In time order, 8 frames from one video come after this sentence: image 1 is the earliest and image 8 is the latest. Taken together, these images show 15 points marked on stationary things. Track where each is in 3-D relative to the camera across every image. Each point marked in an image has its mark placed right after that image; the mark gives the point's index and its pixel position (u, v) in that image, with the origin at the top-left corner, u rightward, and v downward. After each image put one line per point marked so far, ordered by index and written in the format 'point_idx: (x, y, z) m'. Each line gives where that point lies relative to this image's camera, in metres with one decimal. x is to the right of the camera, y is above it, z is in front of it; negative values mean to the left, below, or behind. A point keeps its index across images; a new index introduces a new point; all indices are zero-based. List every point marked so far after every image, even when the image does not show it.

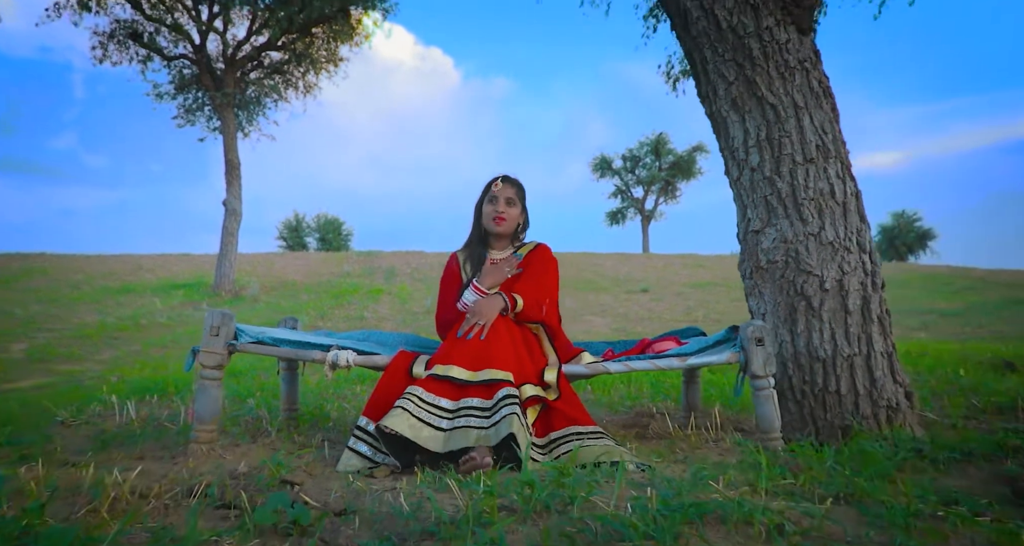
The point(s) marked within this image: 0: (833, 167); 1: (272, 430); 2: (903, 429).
0: (+1.3, +0.4, +3.1) m
1: (-1.0, -0.7, +3.2) m
2: (+1.5, -0.6, +3.0) m
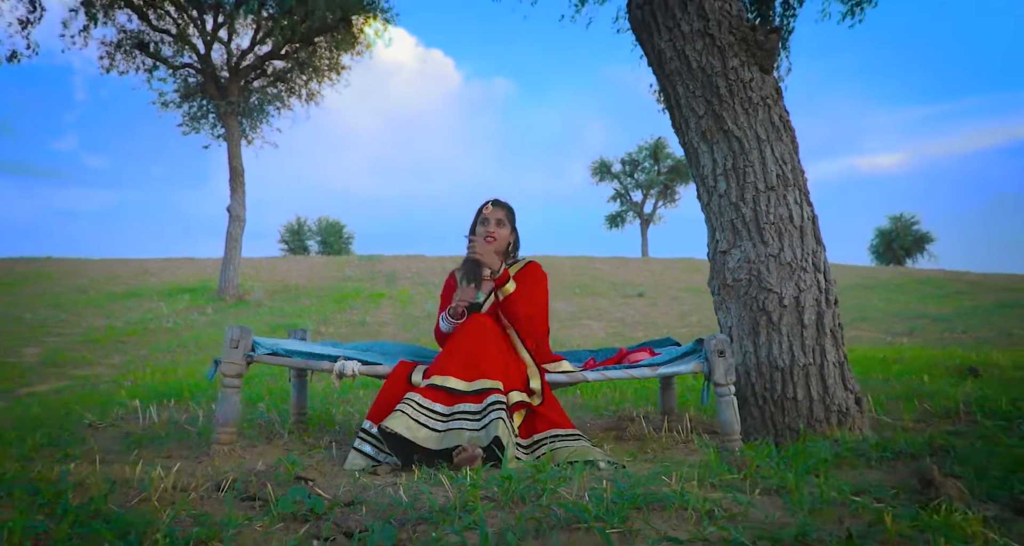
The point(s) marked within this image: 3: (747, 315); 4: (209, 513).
0: (+1.3, +0.4, +3.5) m
1: (-1.0, -0.7, +3.5) m
2: (+1.5, -0.7, +3.3) m
3: (+1.1, -0.2, +3.4) m
4: (-0.8, -0.6, +1.9) m
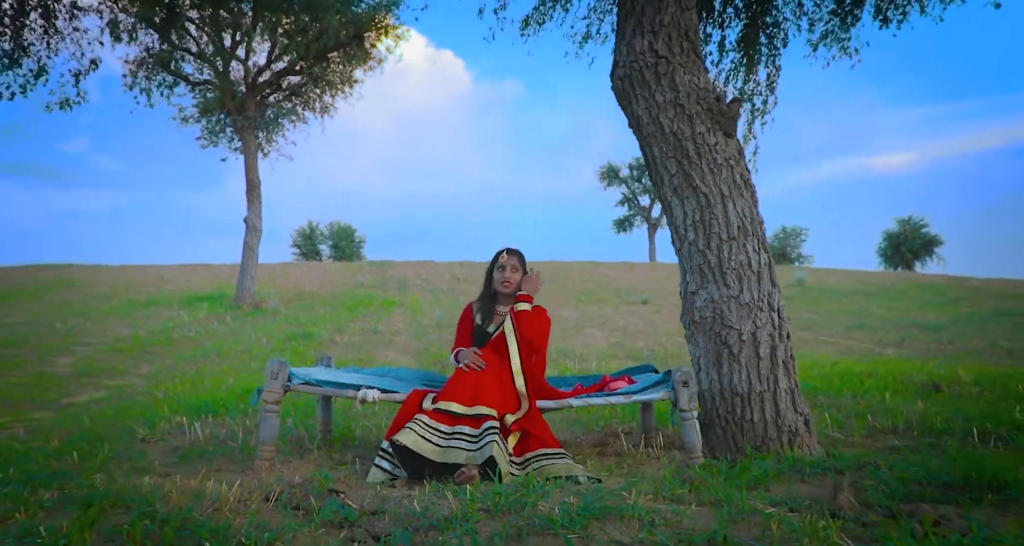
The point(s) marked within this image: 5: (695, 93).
0: (+1.3, +0.2, +4.0) m
1: (-1.1, -0.9, +4.1) m
2: (+1.5, -0.9, +3.8) m
3: (+1.1, -0.4, +4.0) m
4: (-0.8, -0.8, +2.5) m
5: (+1.0, +1.0, +4.1) m
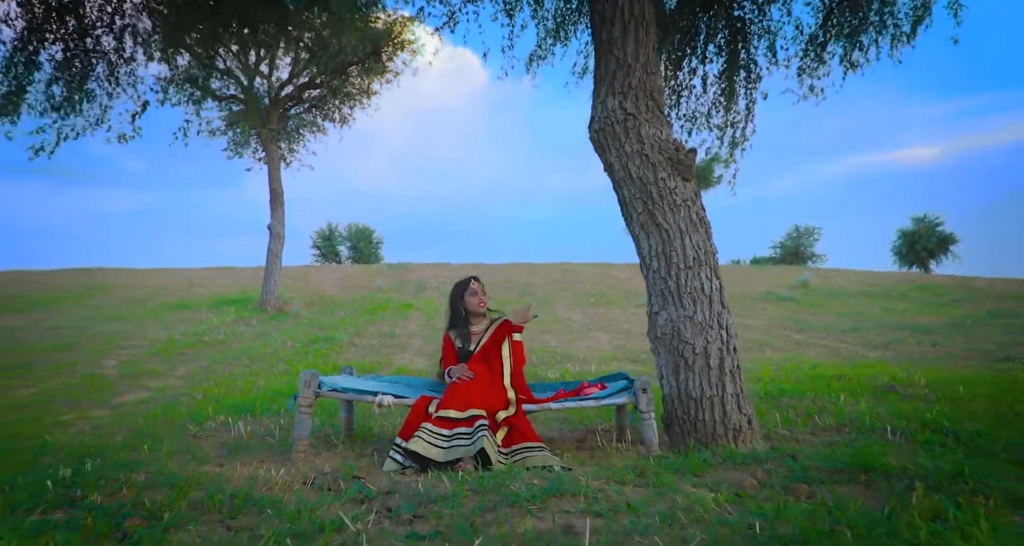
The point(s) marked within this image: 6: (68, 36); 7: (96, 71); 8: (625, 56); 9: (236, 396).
0: (+1.2, 0.0, +4.8) m
1: (-1.1, -1.1, +4.9) m
2: (+1.4, -1.0, +4.6) m
3: (+1.0, -0.5, +4.7) m
4: (-0.9, -1.0, +3.3) m
5: (+0.9, +0.8, +4.9) m
6: (-3.7, +2.0, +6.3) m
7: (-3.6, +1.8, +6.5) m
8: (+0.7, +1.4, +4.9) m
9: (-3.0, -1.3, +8.2) m
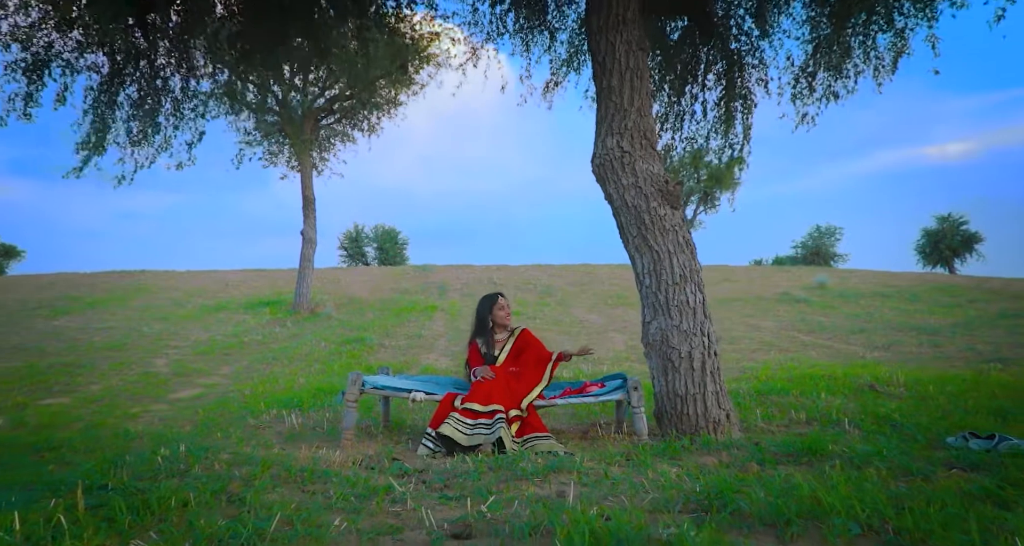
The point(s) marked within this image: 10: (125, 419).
0: (+1.3, -0.1, +5.6) m
1: (-1.0, -1.2, +5.8) m
2: (+1.5, -1.1, +5.4) m
3: (+1.1, -0.7, +5.5) m
4: (-0.8, -1.1, +4.2) m
5: (+1.0, +0.7, +5.7) m
6: (-3.6, +1.9, +7.3) m
7: (-3.4, +1.6, +7.5) m
8: (+0.8, +1.3, +5.7) m
9: (-2.8, -1.4, +9.1) m
10: (-4.0, -1.5, +7.9) m
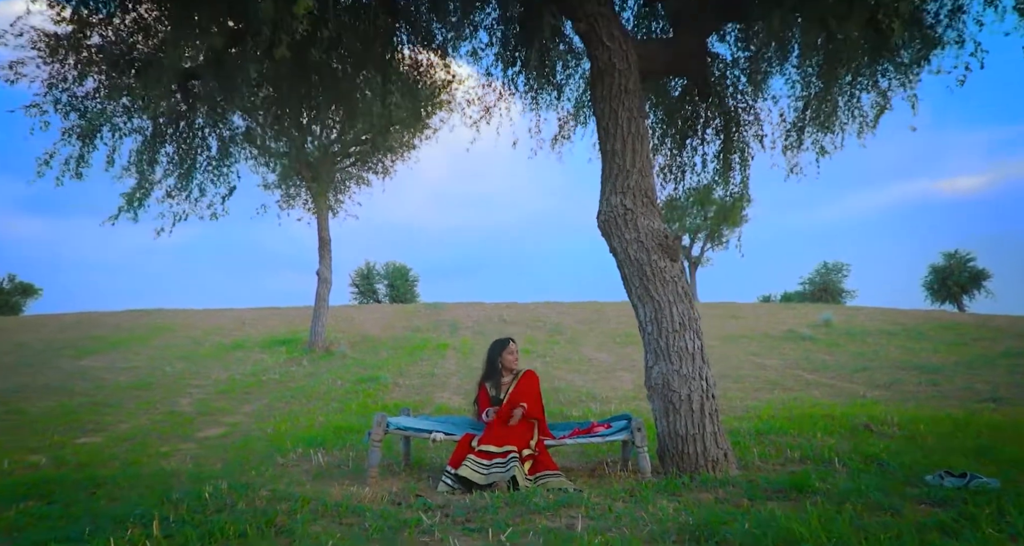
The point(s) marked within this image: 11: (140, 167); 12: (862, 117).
0: (+1.4, -0.5, +6.0) m
1: (-0.9, -1.6, +6.2) m
2: (+1.6, -1.5, +5.8) m
3: (+1.2, -1.0, +6.0) m
4: (-0.8, -1.4, +4.6) m
5: (+1.1, +0.3, +6.2) m
6: (-3.5, +1.4, +7.9) m
7: (-3.3, +1.1, +8.1) m
8: (+0.9, +0.9, +6.2) m
9: (-2.6, -2.0, +9.6) m
10: (-3.9, -2.0, +8.3) m
11: (-3.8, +1.1, +7.7) m
12: (+3.9, +1.7, +8.3) m
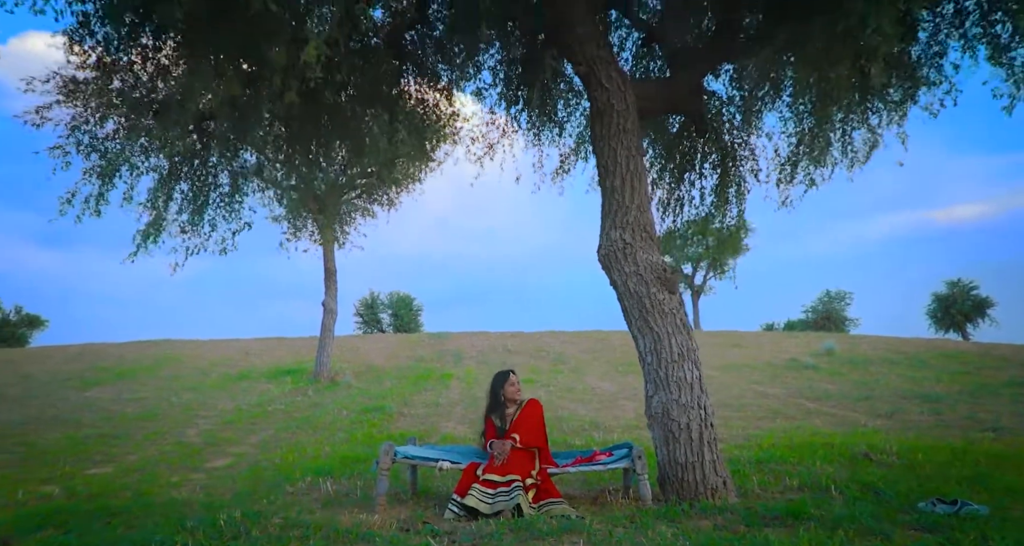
0: (+1.4, -0.7, +6.2) m
1: (-0.9, -1.9, +6.3) m
2: (+1.6, -1.8, +5.9) m
3: (+1.2, -1.3, +6.1) m
4: (-0.7, -1.6, +4.8) m
5: (+1.2, 0.0, +6.4) m
6: (-3.4, +1.1, +8.2) m
7: (-3.3, +0.8, +8.3) m
8: (+1.0, +0.6, +6.5) m
9: (-2.6, -2.4, +9.7) m
10: (-3.8, -2.4, +8.5) m
11: (-3.8, +0.7, +8.0) m
12: (+3.9, +1.4, +8.6) m
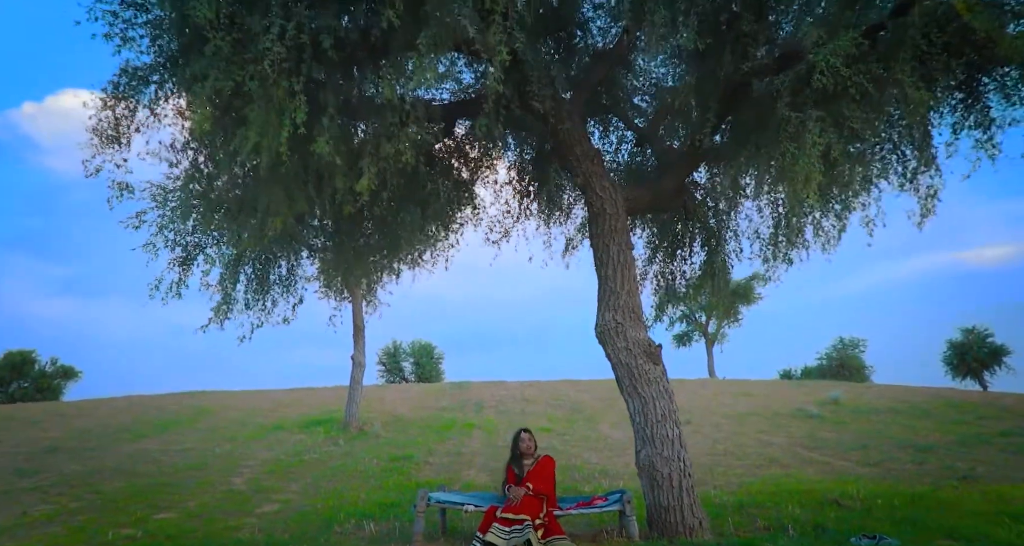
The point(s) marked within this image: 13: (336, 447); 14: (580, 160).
0: (+1.6, -1.5, +7.5) m
1: (-0.7, -2.7, +7.7) m
2: (+1.7, -2.5, +7.2) m
3: (+1.3, -2.0, +7.4) m
4: (-0.6, -2.3, +6.1) m
5: (+1.3, -0.7, +7.7) m
6: (-3.3, +0.2, +9.7) m
7: (-3.1, -0.1, +9.8) m
8: (+1.1, -0.1, +7.9) m
9: (-2.3, -3.4, +11.0) m
10: (-3.6, -3.3, +9.8) m
11: (-3.6, -0.2, +9.5) m
12: (+4.1, +0.5, +10.0) m
13: (-3.9, -4.0, +17.1) m
14: (+0.7, +1.2, +8.2) m
